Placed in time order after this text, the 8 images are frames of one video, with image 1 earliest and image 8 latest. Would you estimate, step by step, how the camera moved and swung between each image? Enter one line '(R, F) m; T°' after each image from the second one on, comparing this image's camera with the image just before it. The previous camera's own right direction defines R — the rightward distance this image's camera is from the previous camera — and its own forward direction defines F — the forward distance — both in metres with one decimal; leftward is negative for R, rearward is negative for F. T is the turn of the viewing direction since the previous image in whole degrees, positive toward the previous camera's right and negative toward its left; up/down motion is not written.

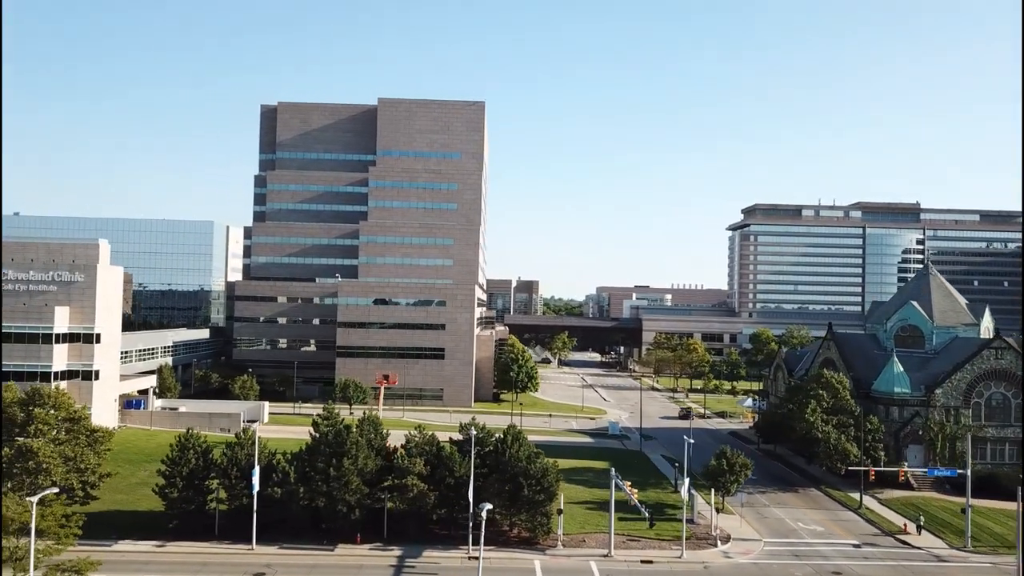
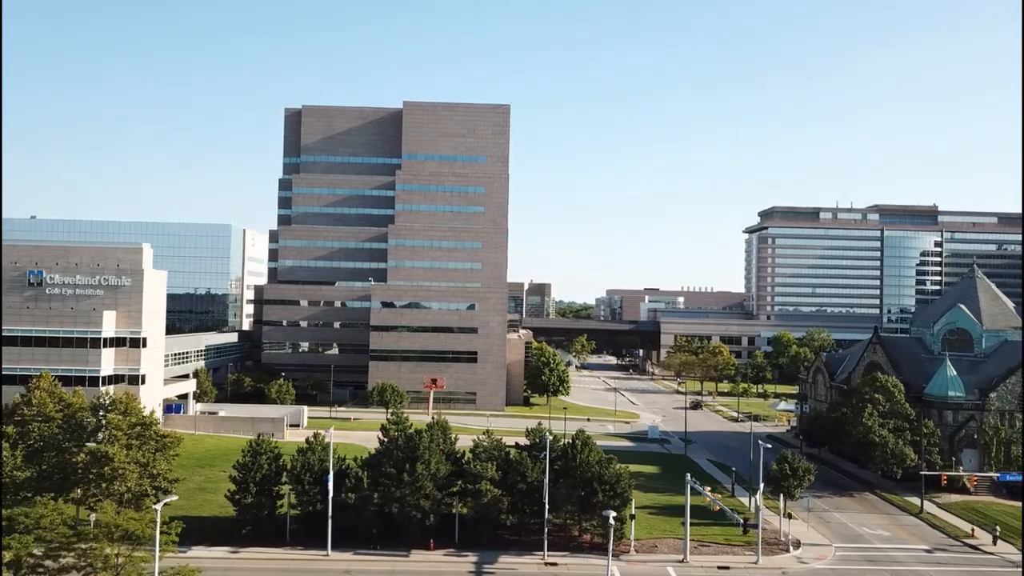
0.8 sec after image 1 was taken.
(-3.4, +0.1) m; 0°
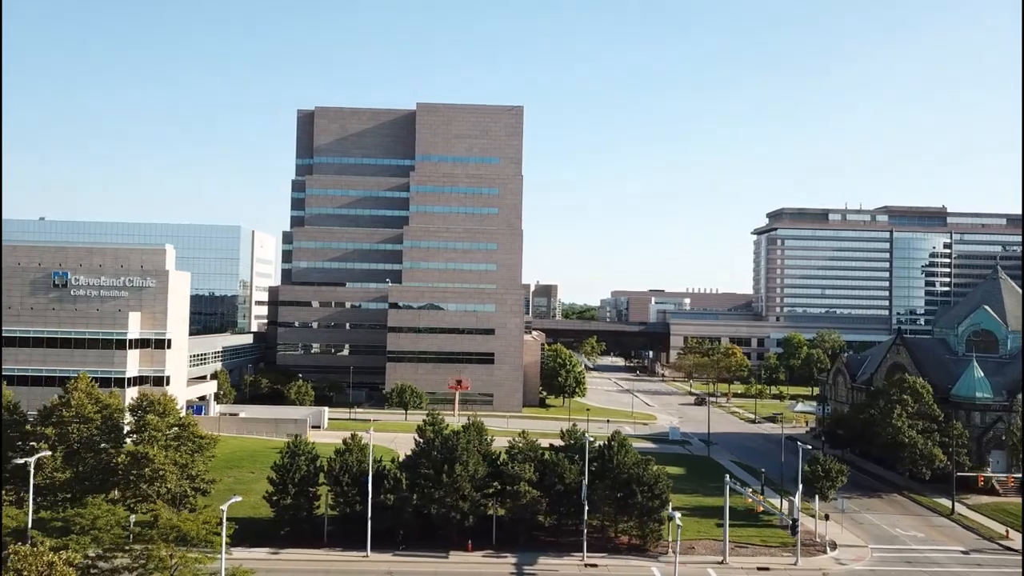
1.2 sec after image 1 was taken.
(-1.8, 0.0) m; 0°
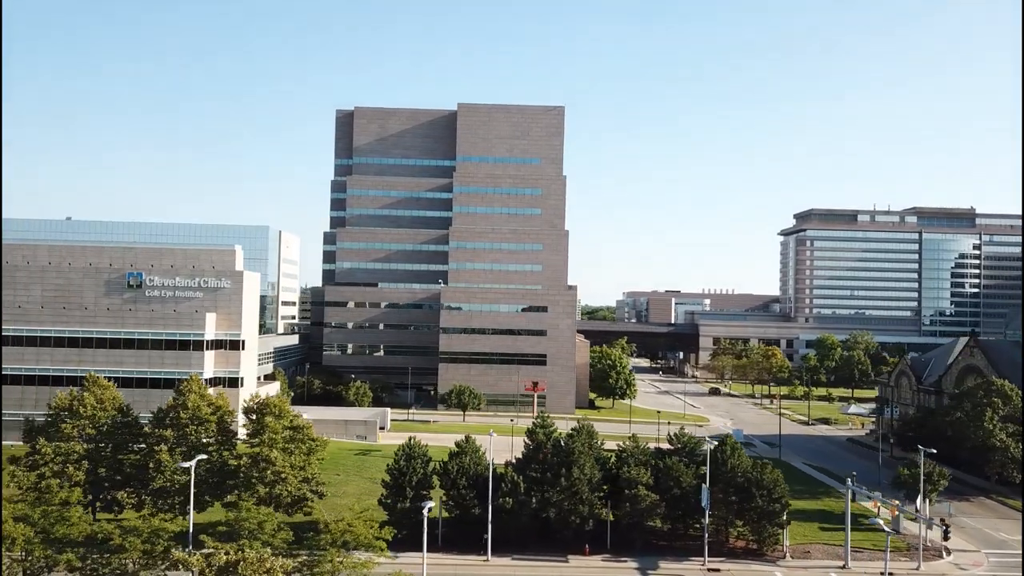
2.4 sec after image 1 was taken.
(-5.4, +0.3) m; 0°
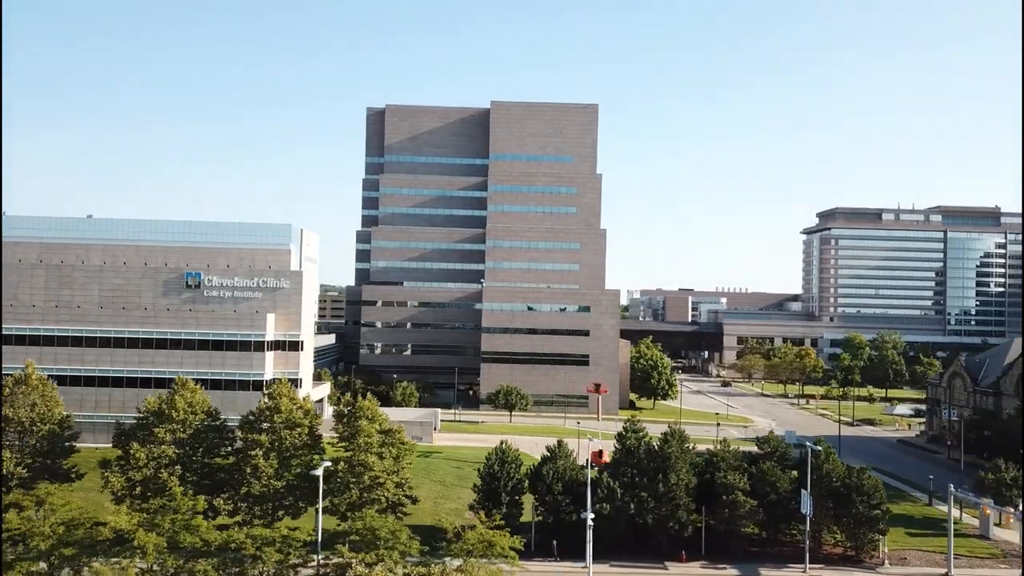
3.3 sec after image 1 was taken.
(-4.3, +0.6) m; 0°
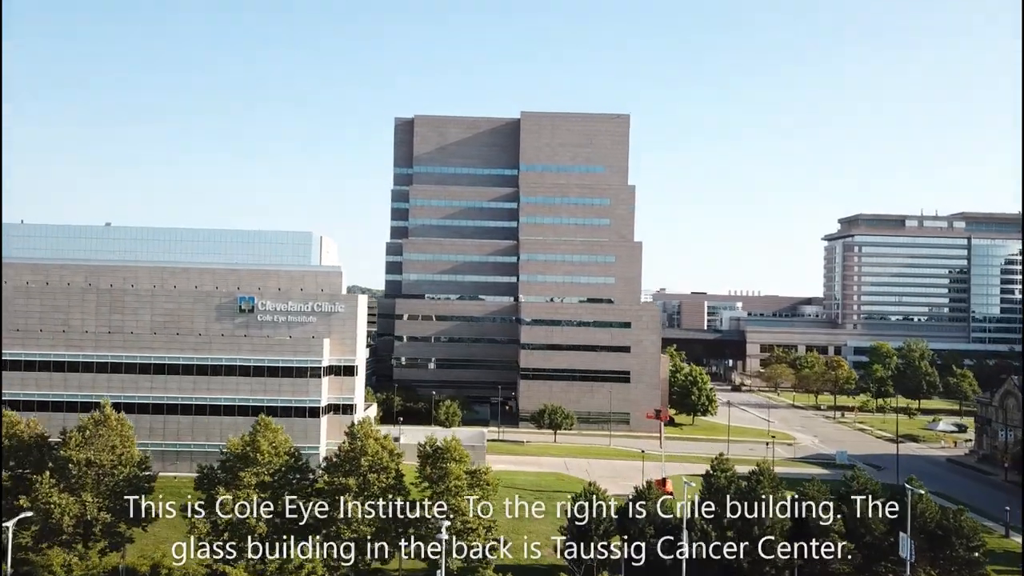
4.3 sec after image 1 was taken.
(-4.0, +0.8) m; 0°
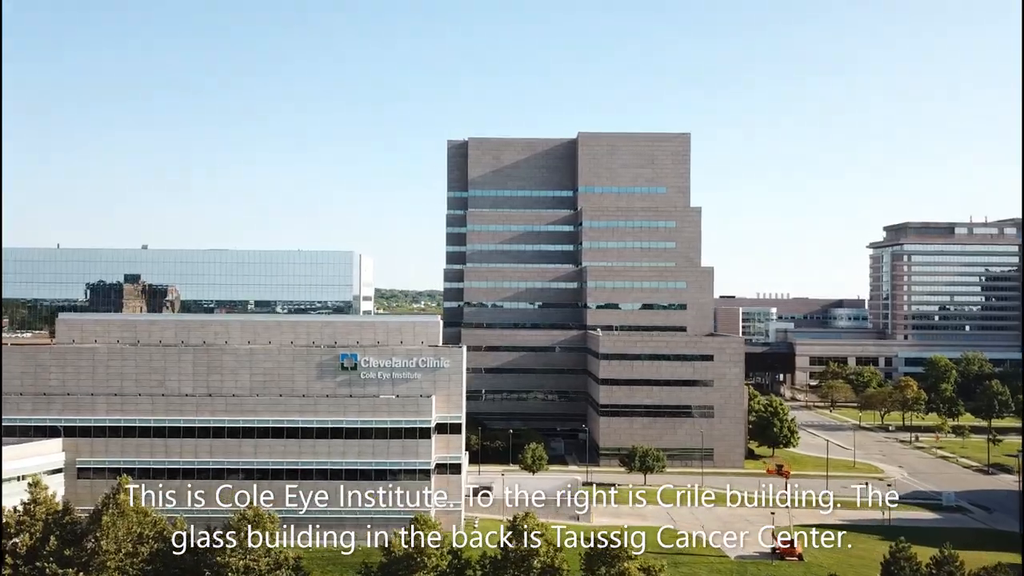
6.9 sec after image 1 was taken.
(-7.0, +2.1) m; 0°
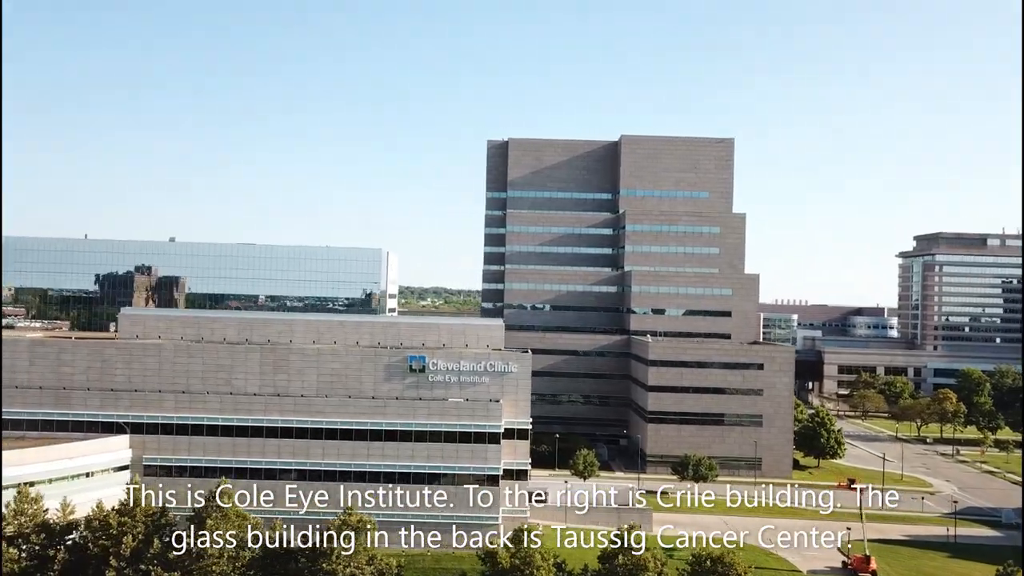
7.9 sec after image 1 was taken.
(-4.4, +0.6) m; 0°
